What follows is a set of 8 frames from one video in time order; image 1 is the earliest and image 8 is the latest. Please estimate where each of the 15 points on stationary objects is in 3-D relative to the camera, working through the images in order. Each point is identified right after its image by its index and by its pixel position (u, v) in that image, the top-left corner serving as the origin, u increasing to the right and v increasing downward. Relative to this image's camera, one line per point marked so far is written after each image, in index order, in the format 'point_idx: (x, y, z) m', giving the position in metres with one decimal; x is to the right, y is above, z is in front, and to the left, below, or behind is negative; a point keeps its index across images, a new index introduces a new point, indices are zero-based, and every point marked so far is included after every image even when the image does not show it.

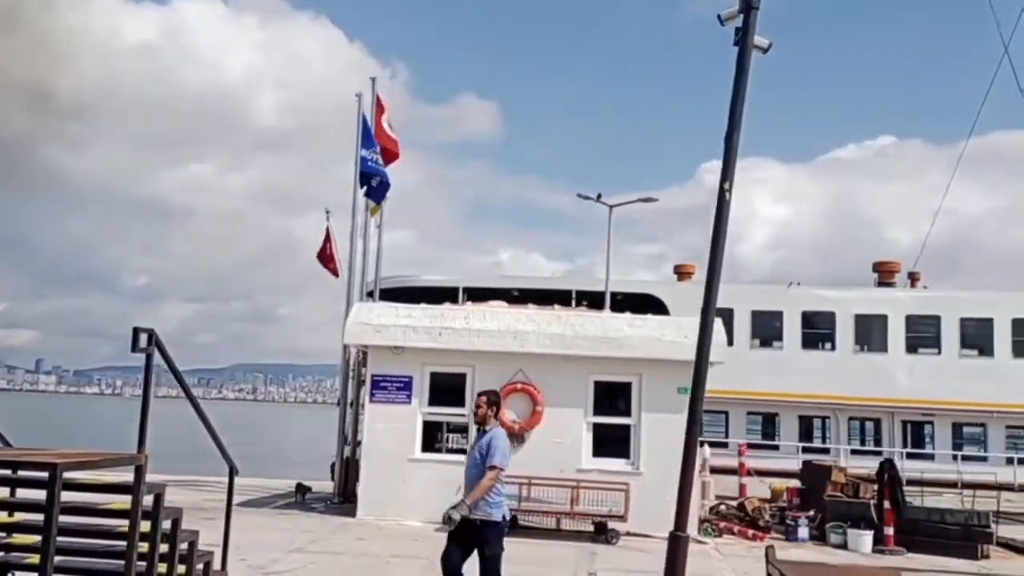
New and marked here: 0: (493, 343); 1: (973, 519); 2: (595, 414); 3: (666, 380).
0: (-0.3, -0.9, +16.5) m
1: (+7.1, -3.6, +15.4) m
2: (+1.4, -2.1, +16.6) m
3: (+2.6, -1.5, +16.5) m
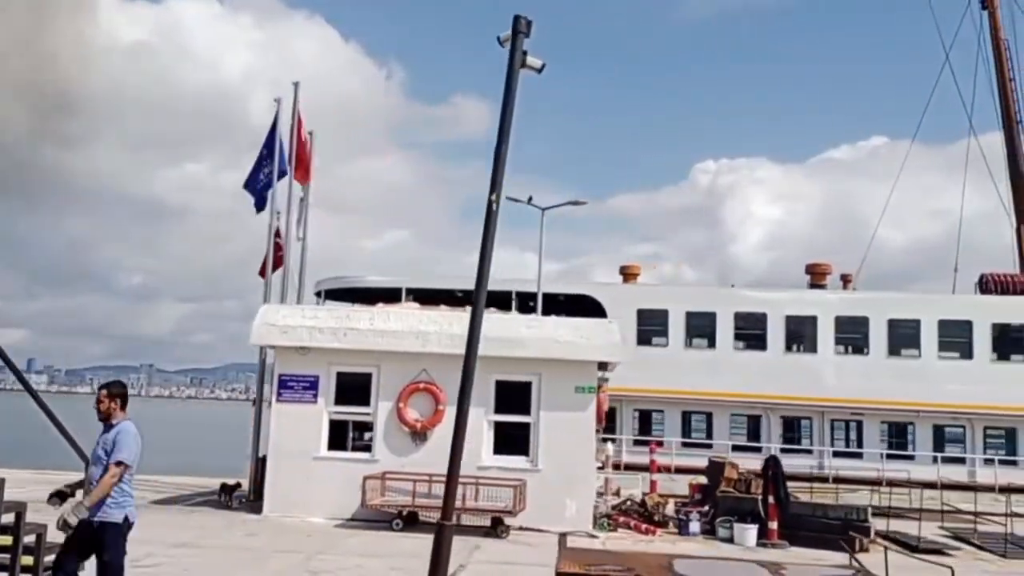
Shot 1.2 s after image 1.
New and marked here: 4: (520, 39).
0: (-2.0, -0.9, +17.0) m
1: (+5.4, -3.6, +15.9) m
2: (-0.3, -2.2, +17.1) m
3: (+0.9, -1.6, +17.0) m
4: (+0.1, +1.8, +7.0) m
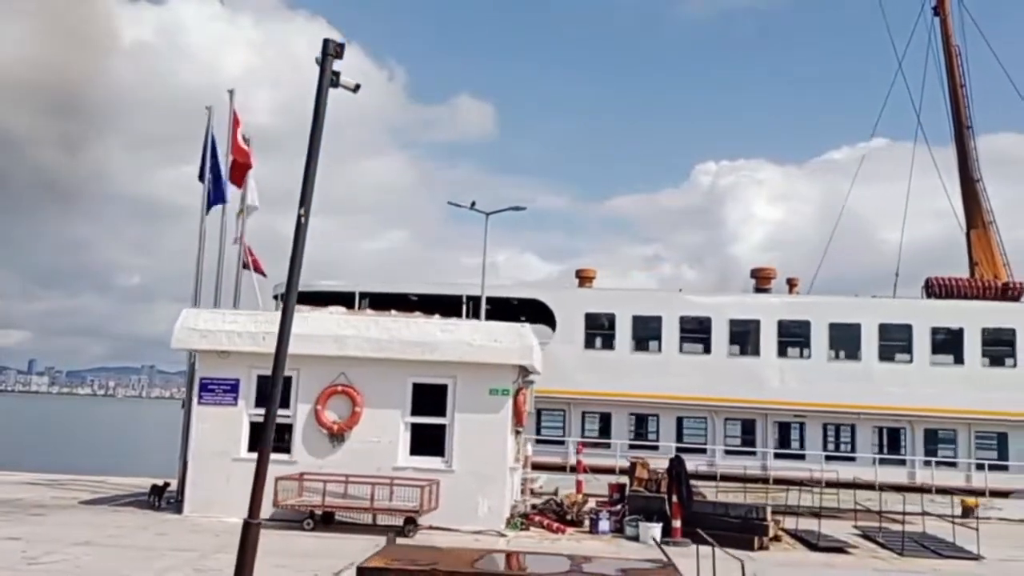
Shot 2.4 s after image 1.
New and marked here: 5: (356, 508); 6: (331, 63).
0: (-3.5, -1.0, +17.3) m
1: (+3.9, -3.7, +16.3) m
2: (-1.7, -2.2, +17.5) m
3: (-0.6, -1.7, +17.4) m
4: (-1.4, +1.7, +7.4) m
5: (-2.6, -3.6, +16.2) m
6: (-1.3, +1.7, +7.3) m
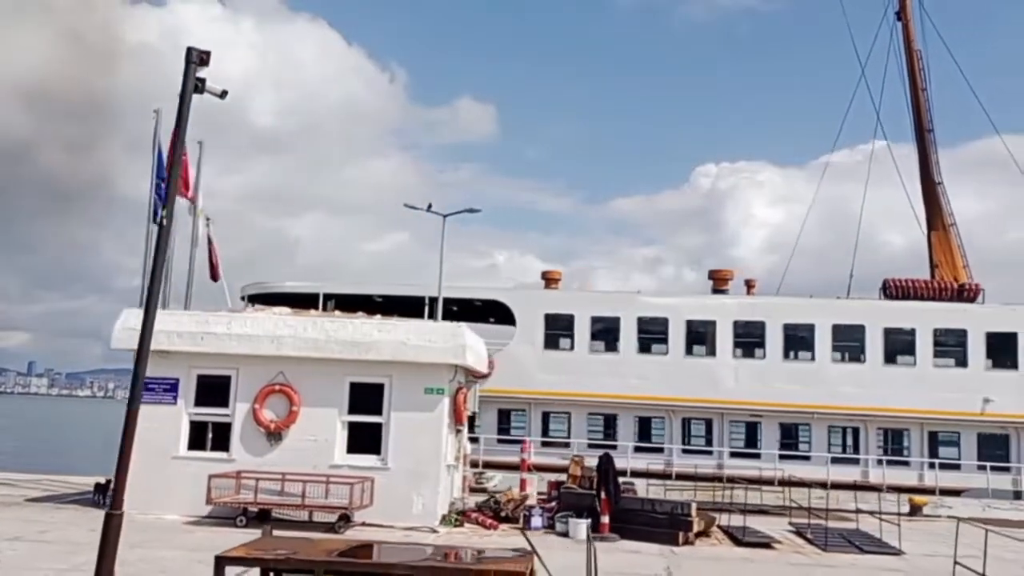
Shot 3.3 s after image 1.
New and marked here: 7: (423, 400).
0: (-4.6, -1.0, +17.6) m
1: (+2.8, -3.7, +16.7) m
2: (-2.9, -2.3, +17.8) m
3: (-1.7, -1.7, +17.7) m
4: (-2.4, +1.7, +7.7) m
5: (-3.8, -3.6, +16.5) m
6: (-2.4, +1.7, +7.6) m
7: (-1.6, -2.0, +17.7) m
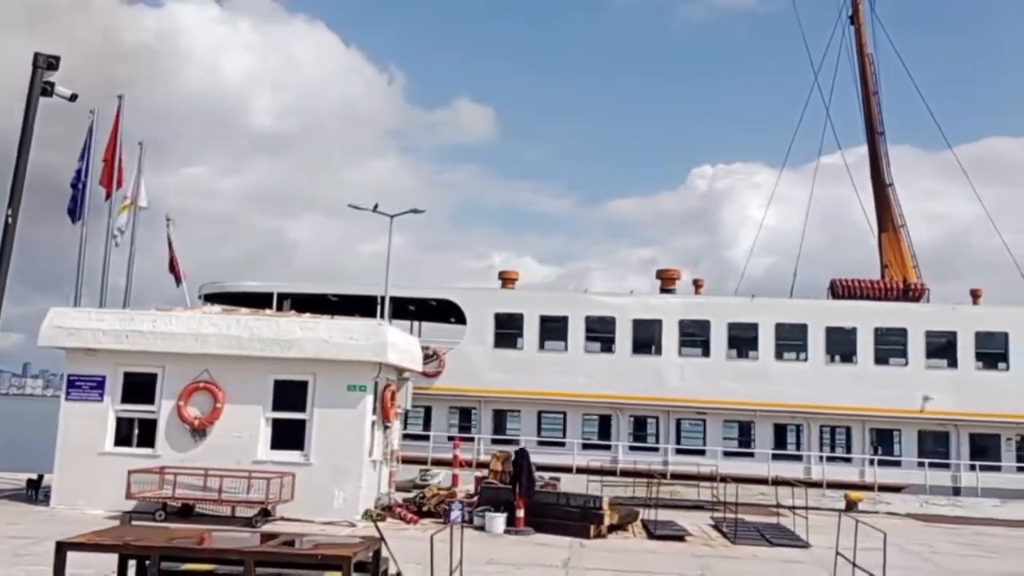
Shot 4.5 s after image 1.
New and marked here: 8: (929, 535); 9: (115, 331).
0: (-6.1, -1.0, +17.9) m
1: (+1.3, -3.7, +17.0) m
2: (-4.3, -2.2, +18.1) m
3: (-3.2, -1.7, +18.0) m
4: (-3.8, +1.7, +8.0) m
5: (-5.2, -3.6, +16.8) m
6: (-3.7, +1.7, +8.0) m
7: (-3.0, -2.0, +18.0) m
8: (+8.2, -4.9, +19.5) m
9: (-7.2, -0.8, +18.0) m
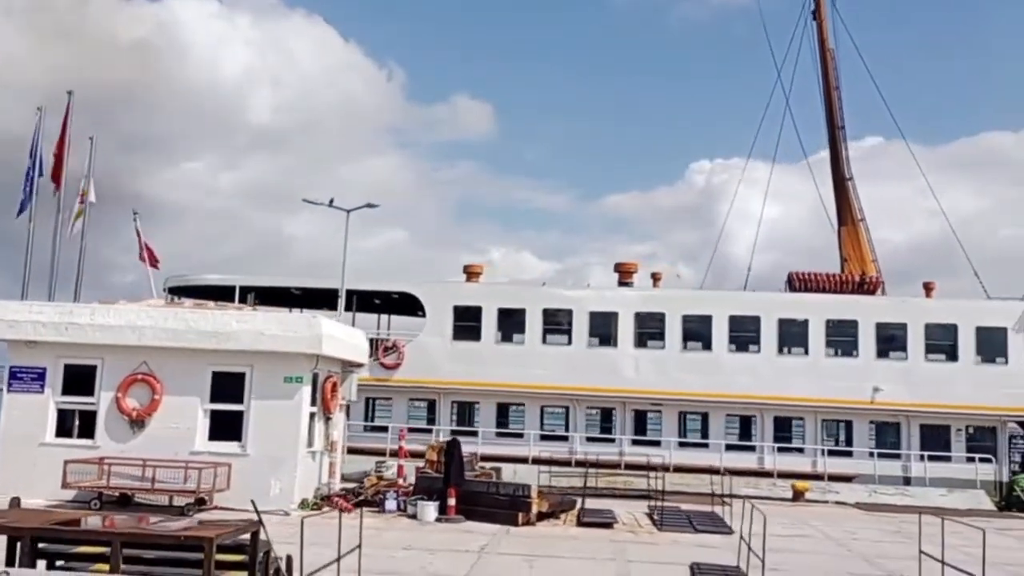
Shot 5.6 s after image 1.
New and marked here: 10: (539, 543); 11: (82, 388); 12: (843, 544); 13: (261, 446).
0: (-7.3, -0.9, +18.2) m
1: (+0.1, -3.6, +17.4) m
2: (-5.6, -2.1, +18.4) m
3: (-4.4, -1.5, +18.4) m
4: (-4.9, +1.8, +8.3) m
5: (-6.4, -3.5, +17.1) m
6: (-4.9, +1.8, +8.3) m
7: (-4.3, -1.9, +18.3) m
8: (+6.9, -4.7, +19.9) m
9: (-8.4, -0.7, +18.3) m
10: (+0.4, -3.9, +15.3) m
11: (-8.0, -1.9, +18.5) m
12: (+5.7, -4.4, +17.2) m
13: (-4.6, -2.9, +18.2) m
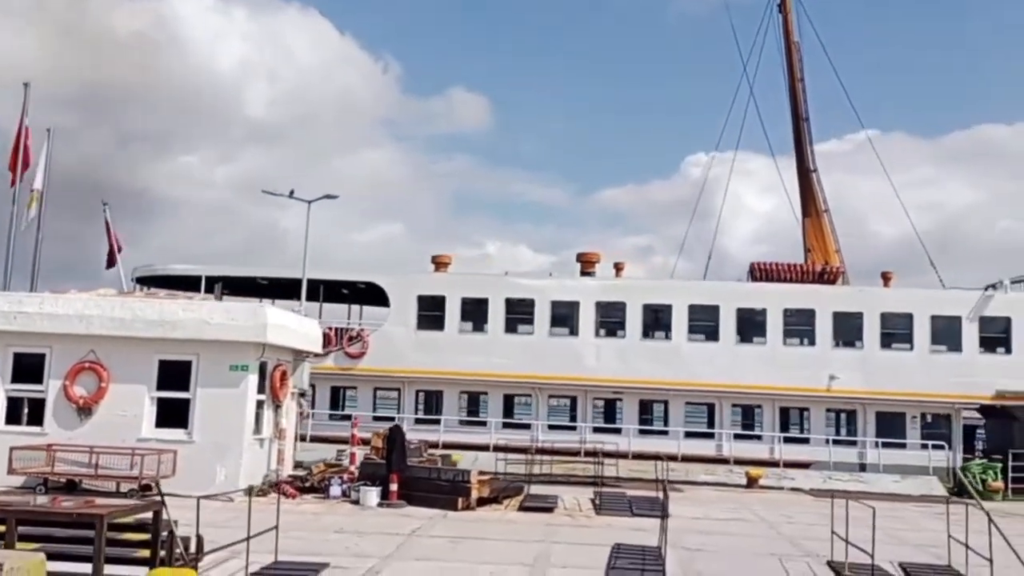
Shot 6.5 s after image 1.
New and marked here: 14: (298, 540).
0: (-8.4, -0.7, +18.4) m
1: (-0.9, -3.4, +17.7) m
2: (-6.7, -1.9, +18.7) m
3: (-5.5, -1.3, +18.6) m
4: (-5.9, +1.9, +8.5) m
5: (-7.5, -3.3, +17.4) m
6: (-5.9, +1.9, +8.5) m
7: (-5.3, -1.7, +18.6) m
8: (+5.8, -4.5, +20.4) m
9: (-9.5, -0.5, +18.6) m
10: (-0.6, -3.8, +15.6) m
11: (-9.1, -1.7, +18.8) m
12: (+4.7, -4.2, +17.6) m
13: (-5.7, -2.7, +18.5) m
14: (-2.9, -3.4, +13.5) m
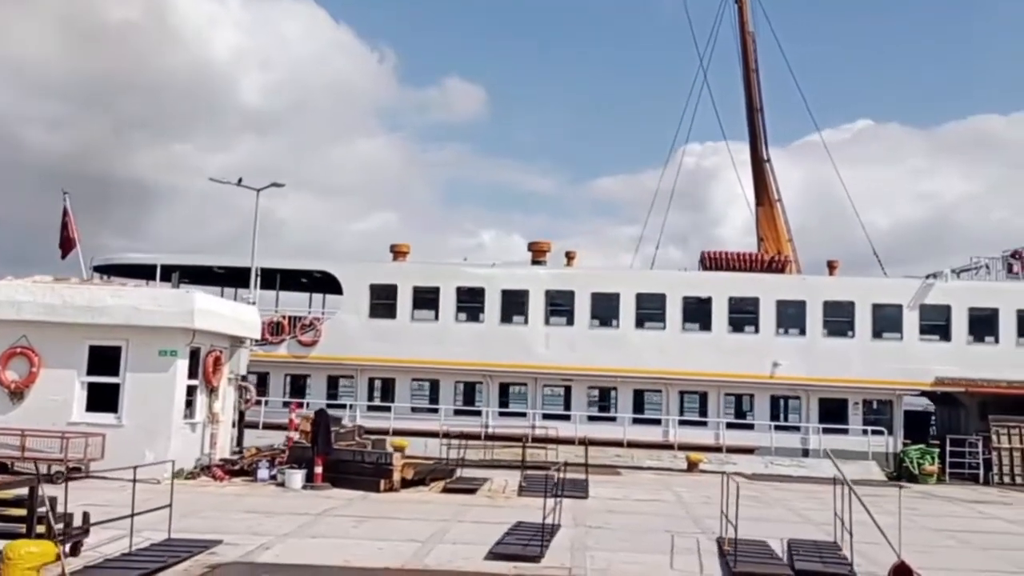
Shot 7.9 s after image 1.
0: (-9.8, -0.4, +18.8) m
1: (-2.4, -3.1, +18.2) m
2: (-8.1, -1.7, +19.0) m
3: (-6.9, -1.1, +19.0) m
4: (-7.2, +2.0, +8.9) m
5: (-8.9, -3.1, +17.7) m
6: (-7.2, +2.0, +8.8) m
7: (-6.8, -1.4, +18.9) m
8: (+4.4, -4.3, +20.9) m
9: (-11.0, -0.2, +18.8) m
10: (-2.0, -3.5, +16.1) m
11: (-10.6, -1.4, +19.1) m
12: (+3.2, -4.0, +18.1) m
13: (-7.1, -2.4, +18.8) m
14: (-4.3, -3.2, +13.9) m
